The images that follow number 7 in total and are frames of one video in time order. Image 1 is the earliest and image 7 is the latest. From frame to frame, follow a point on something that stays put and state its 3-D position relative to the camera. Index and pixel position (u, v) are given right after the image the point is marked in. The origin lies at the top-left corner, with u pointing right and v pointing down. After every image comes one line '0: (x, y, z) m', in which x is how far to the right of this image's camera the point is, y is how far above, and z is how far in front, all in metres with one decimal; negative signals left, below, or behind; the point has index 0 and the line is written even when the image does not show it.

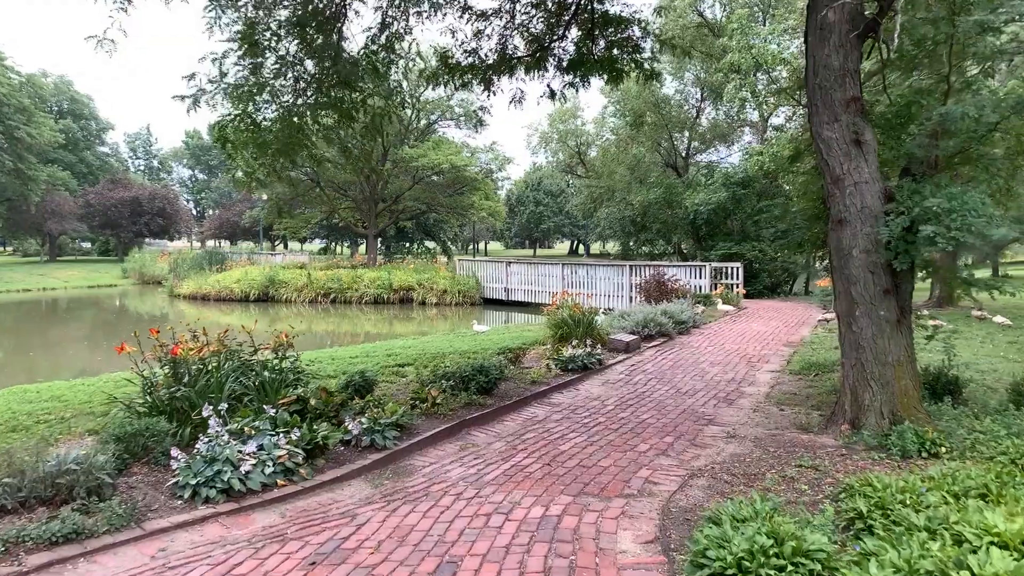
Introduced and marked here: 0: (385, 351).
0: (-1.5, -0.8, +9.0) m
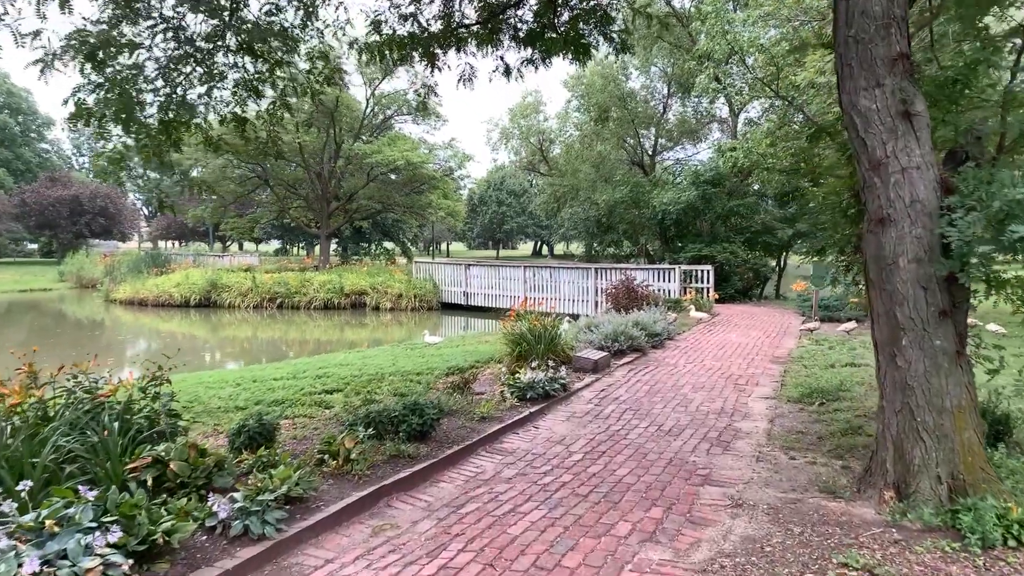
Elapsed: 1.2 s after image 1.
0: (-1.9, -0.8, +7.8) m
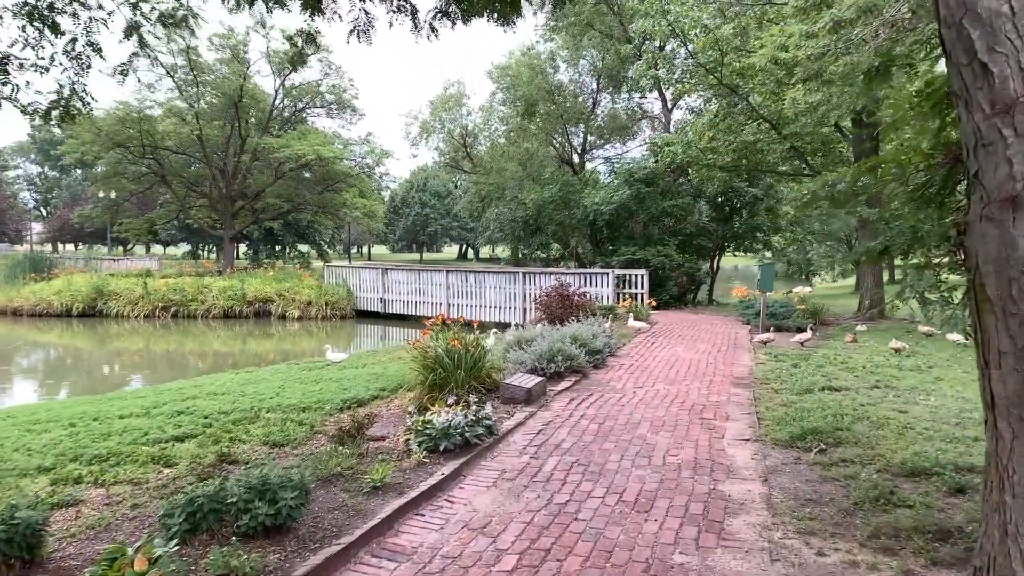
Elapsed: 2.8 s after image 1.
0: (-2.6, -0.9, +6.2) m
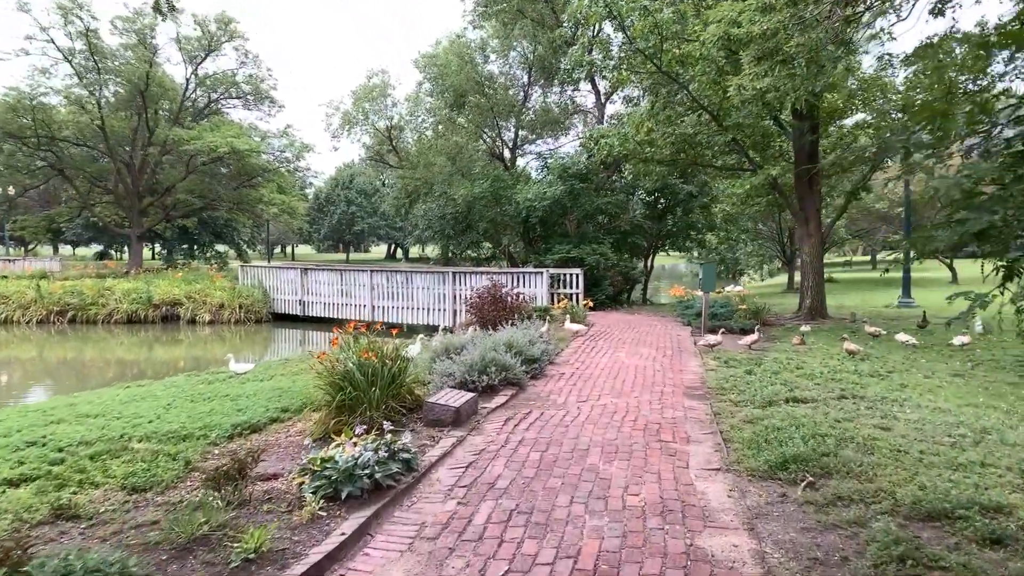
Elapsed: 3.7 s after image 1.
0: (-3.1, -1.0, +5.1) m
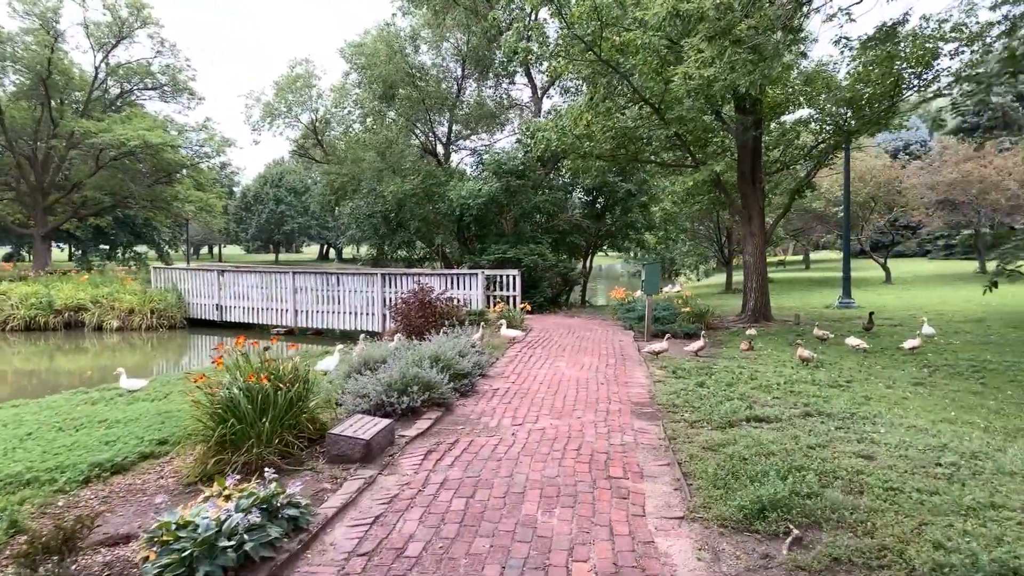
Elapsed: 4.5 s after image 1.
0: (-3.5, -1.0, +4.1) m
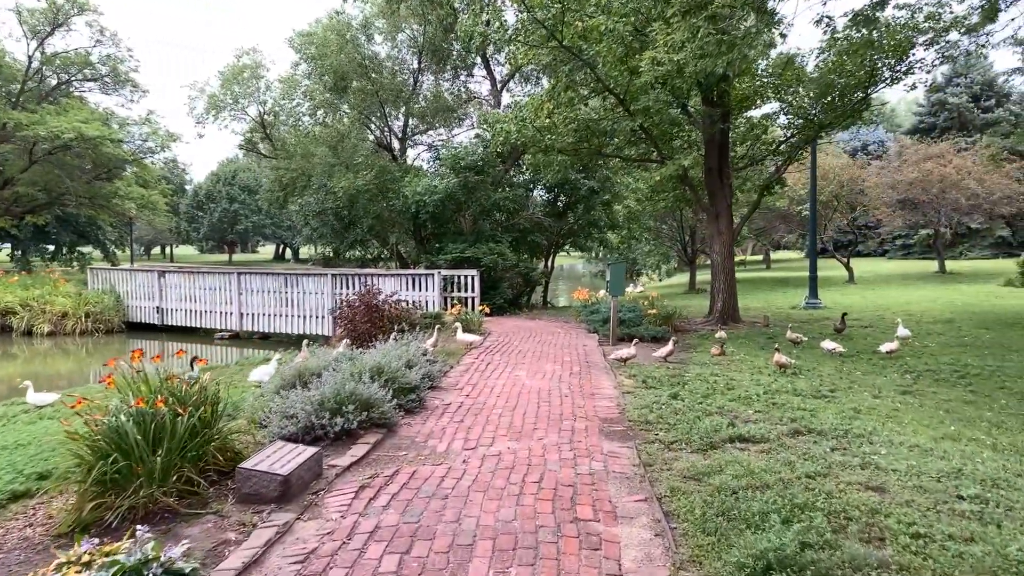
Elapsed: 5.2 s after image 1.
0: (-3.7, -1.0, +3.3) m
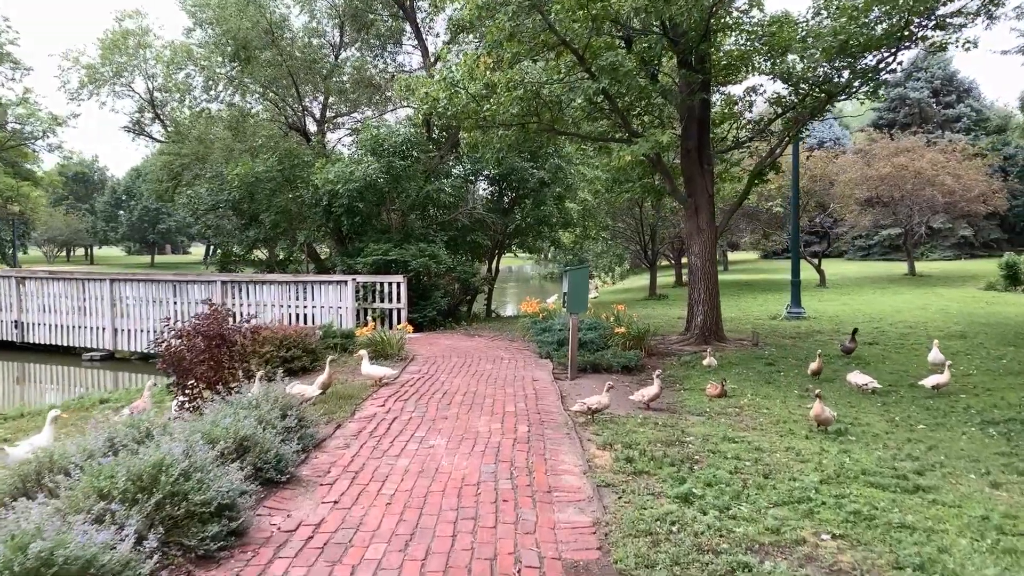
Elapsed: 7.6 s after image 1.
0: (-4.0, -1.2, +0.8) m
